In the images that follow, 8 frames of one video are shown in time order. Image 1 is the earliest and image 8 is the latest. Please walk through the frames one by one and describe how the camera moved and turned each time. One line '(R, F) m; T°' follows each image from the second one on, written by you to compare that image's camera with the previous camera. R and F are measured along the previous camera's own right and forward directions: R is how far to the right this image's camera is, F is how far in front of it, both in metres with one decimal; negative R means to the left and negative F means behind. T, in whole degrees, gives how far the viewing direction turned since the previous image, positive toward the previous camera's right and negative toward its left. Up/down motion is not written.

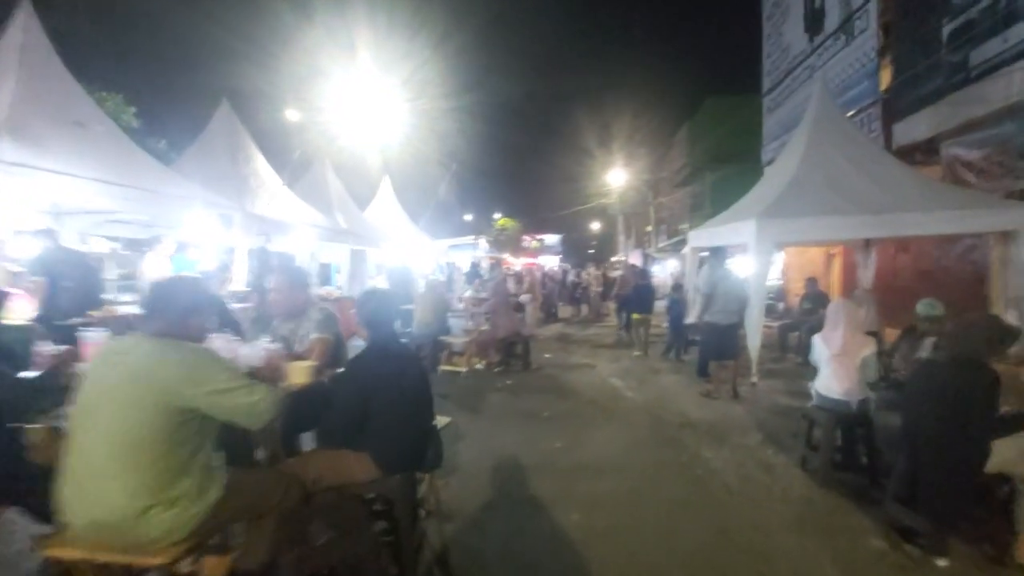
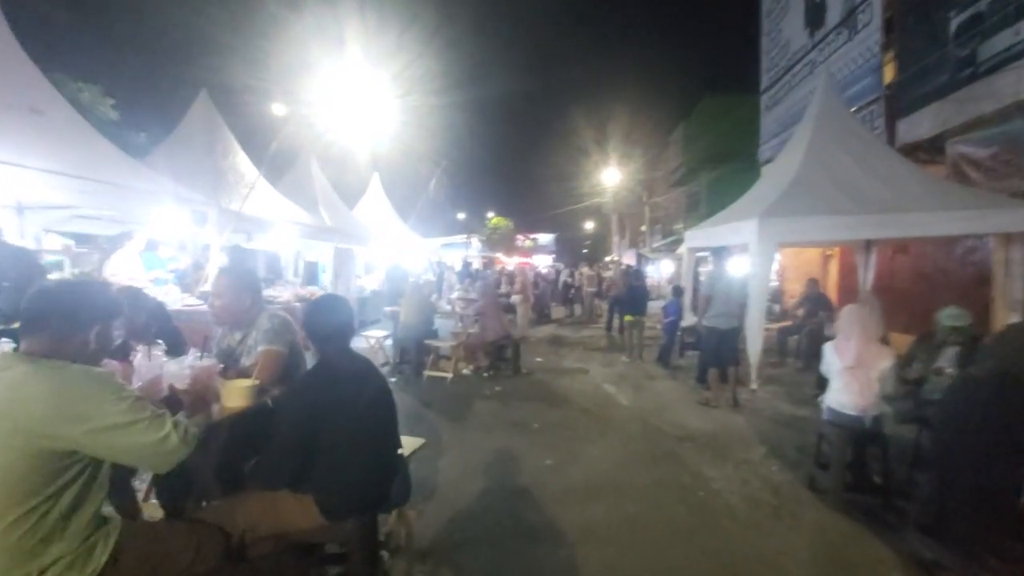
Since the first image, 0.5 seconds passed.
(+0.1, +0.5) m; +1°
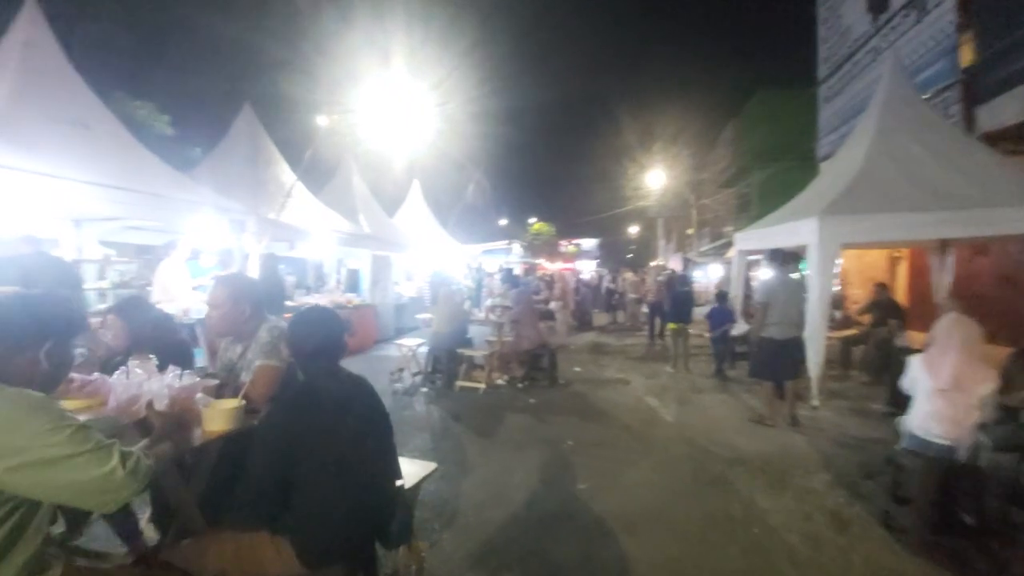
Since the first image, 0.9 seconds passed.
(+0.2, +0.4) m; -5°
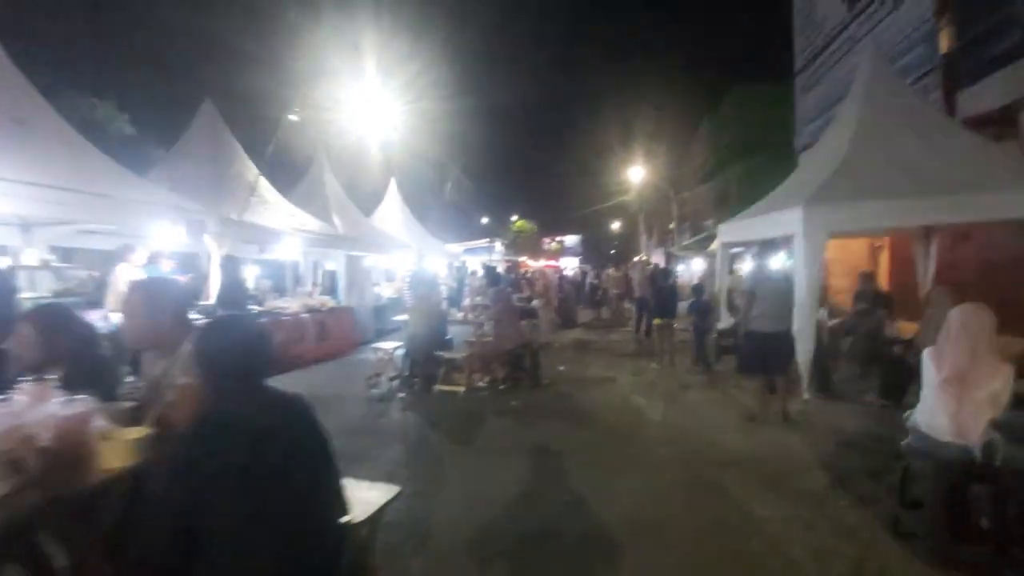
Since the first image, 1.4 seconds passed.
(+0.1, +0.4) m; +2°
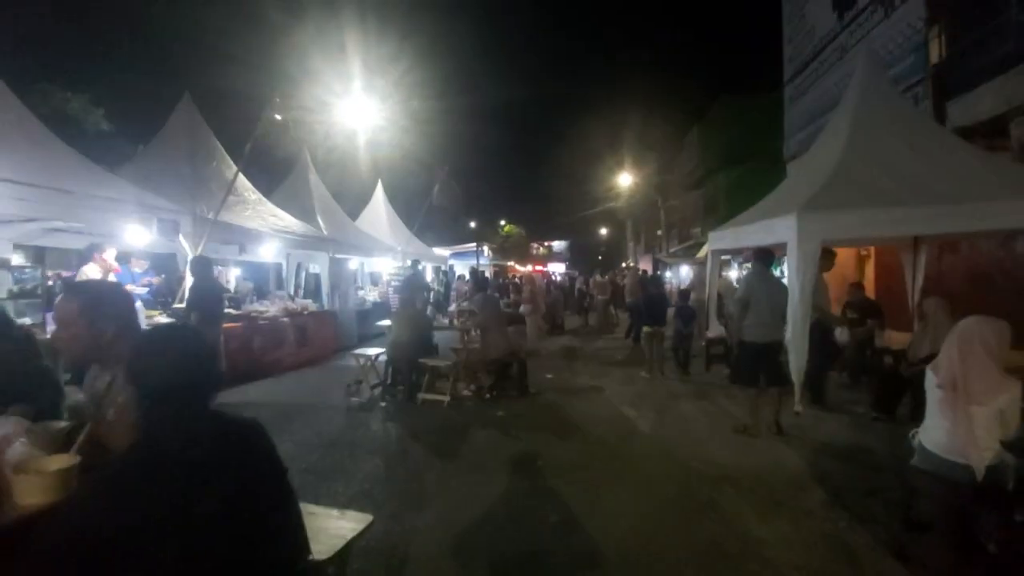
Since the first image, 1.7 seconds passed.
(0.0, +0.3) m; +1°
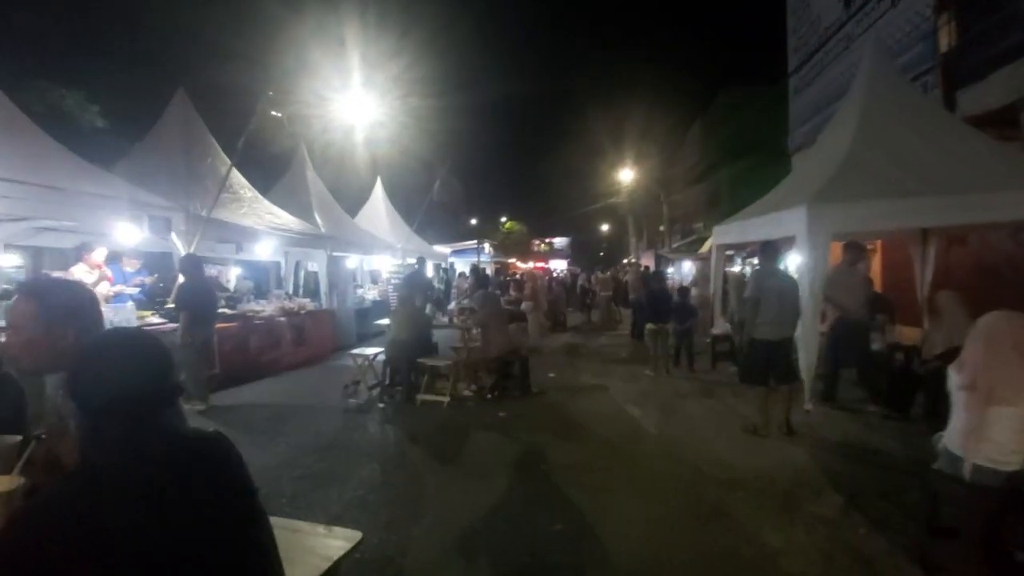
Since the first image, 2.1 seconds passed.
(0.0, +0.2) m; 0°
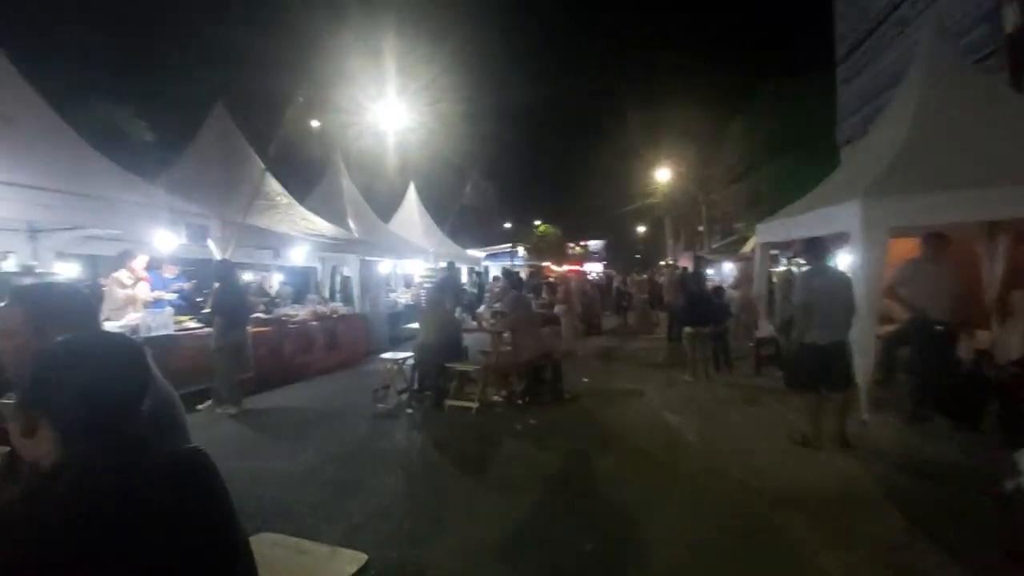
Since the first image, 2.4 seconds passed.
(+0.1, +0.2) m; -4°
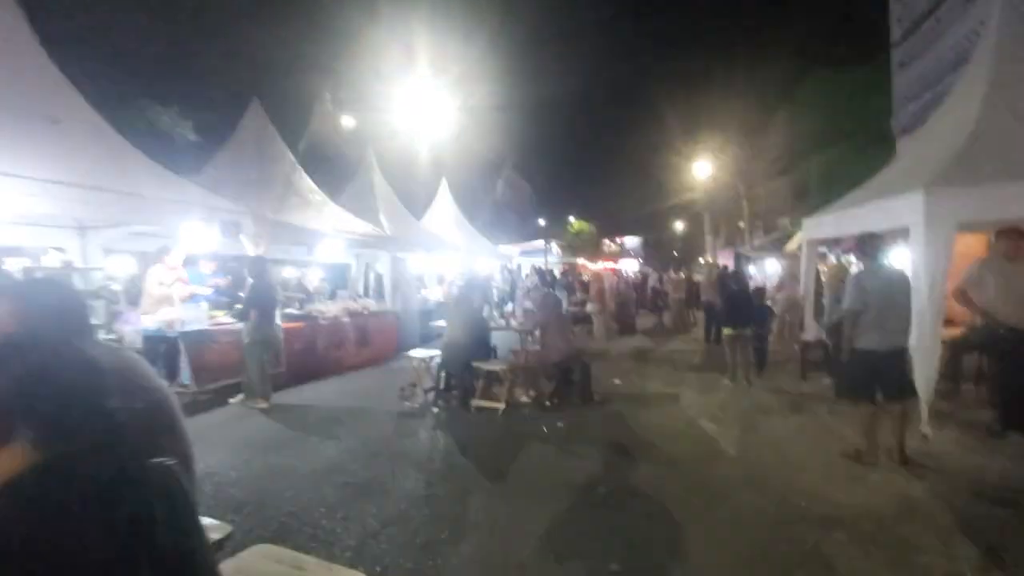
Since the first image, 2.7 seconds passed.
(+0.1, +0.2) m; -4°
